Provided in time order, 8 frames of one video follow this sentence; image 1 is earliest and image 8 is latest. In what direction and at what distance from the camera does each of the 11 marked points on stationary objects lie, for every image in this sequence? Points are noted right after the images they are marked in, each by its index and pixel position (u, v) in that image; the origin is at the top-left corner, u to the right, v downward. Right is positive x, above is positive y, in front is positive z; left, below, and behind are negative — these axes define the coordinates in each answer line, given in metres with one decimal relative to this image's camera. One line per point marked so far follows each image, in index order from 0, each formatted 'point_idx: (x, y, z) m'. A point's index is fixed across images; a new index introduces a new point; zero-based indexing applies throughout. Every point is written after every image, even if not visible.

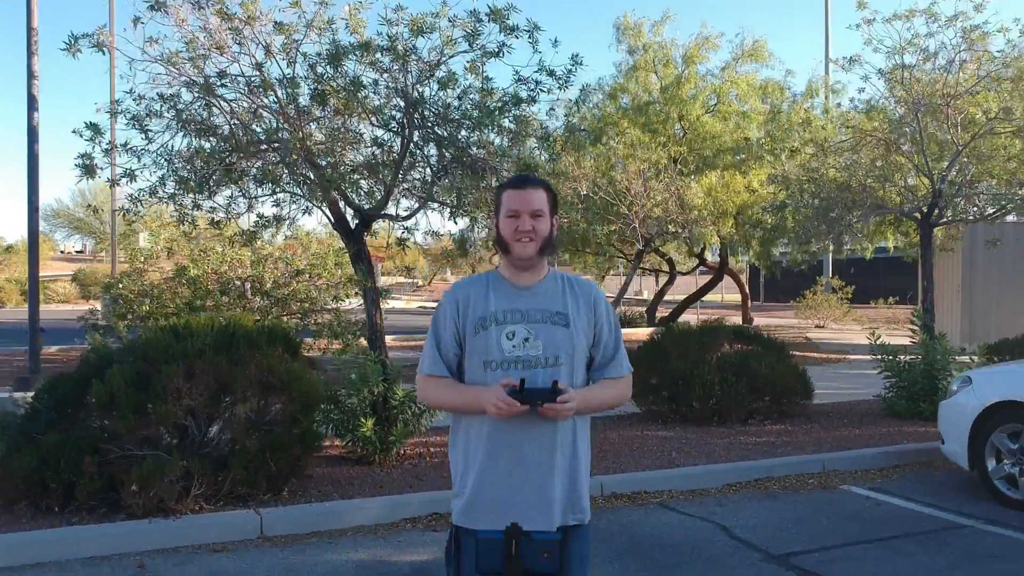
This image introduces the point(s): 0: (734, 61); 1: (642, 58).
0: (+3.3, +3.4, +12.6) m
1: (+2.0, +3.6, +12.8) m
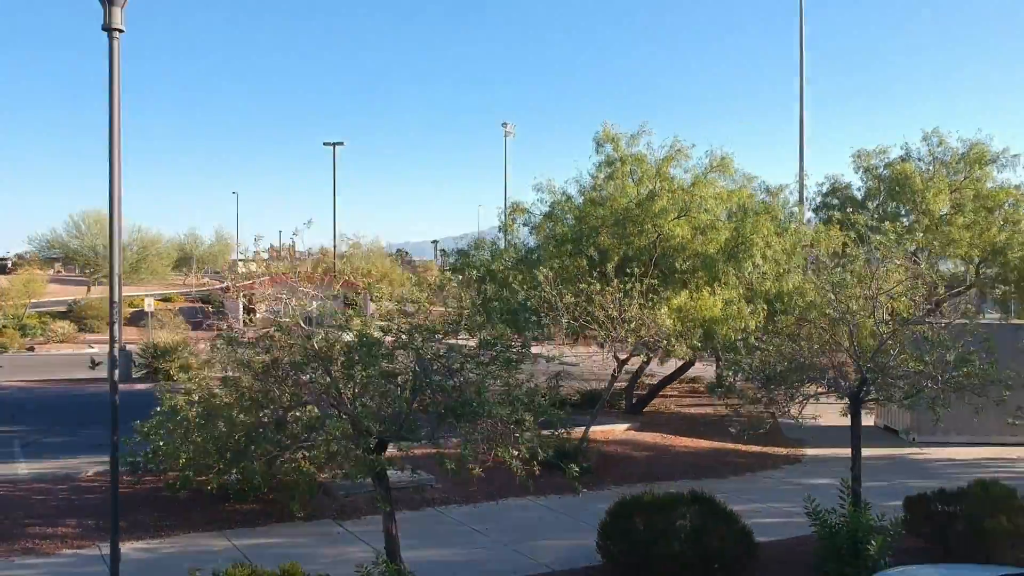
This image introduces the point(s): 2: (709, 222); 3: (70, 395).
0: (+3.2, +1.9, +13.7) m
1: (+1.8, +2.1, +13.9) m
2: (+3.0, +1.1, +12.8) m
3: (-9.1, -2.2, +17.2) m
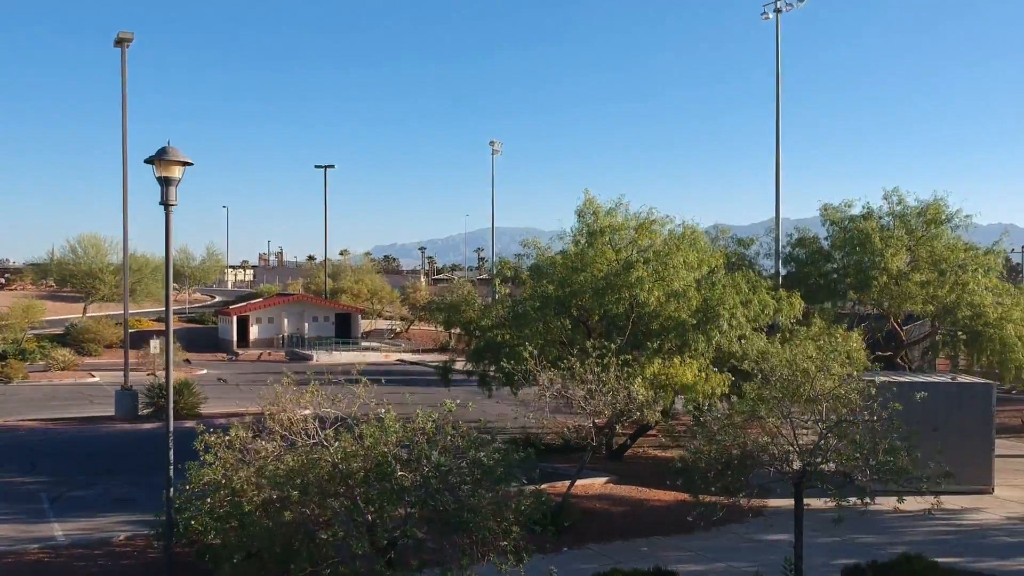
0: (+3.0, +0.9, +14.9) m
1: (+1.6, +1.0, +15.0) m
2: (+2.8, +0.1, +14.0) m
3: (-9.4, -3.3, +18.2) m
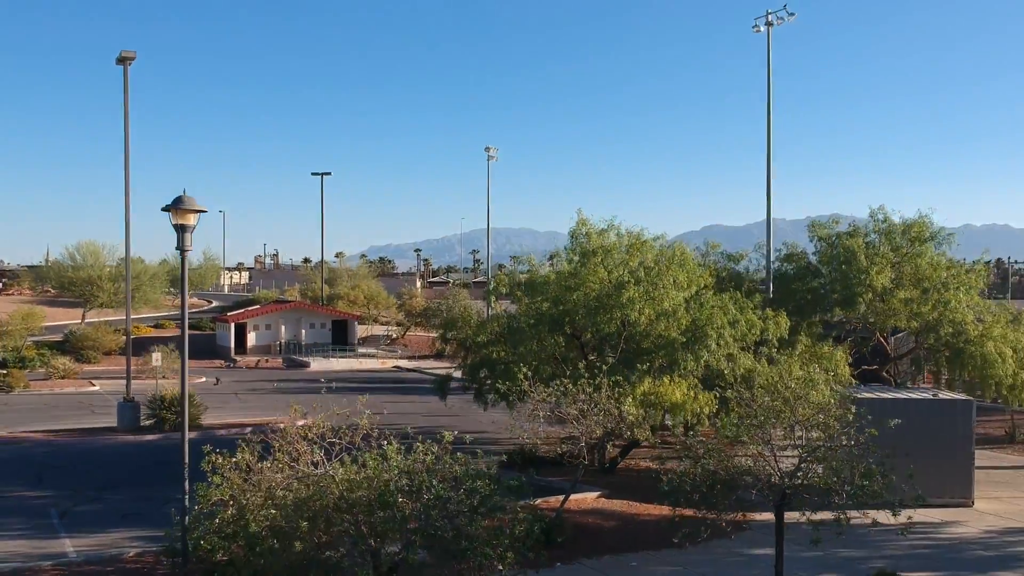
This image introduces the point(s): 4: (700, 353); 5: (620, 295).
0: (+2.9, +0.5, +15.4) m
1: (+1.5, +0.7, +15.5) m
2: (+2.7, -0.3, +14.4) m
3: (-9.5, -3.6, +18.5) m
4: (+3.1, -1.2, +14.2) m
5: (+1.9, -0.1, +14.5) m
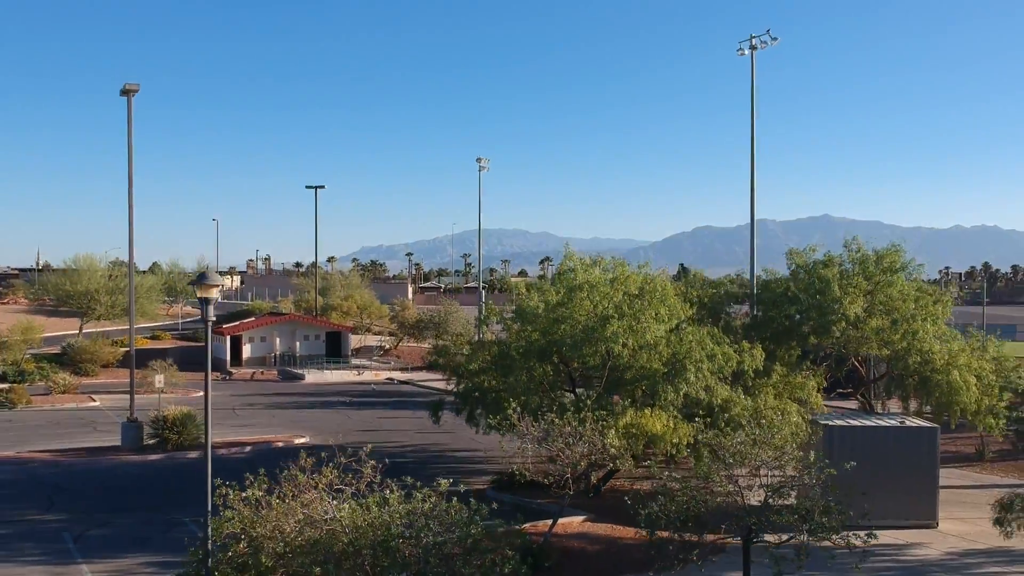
0: (+2.7, -0.1, +16.2) m
1: (+1.4, +0.1, +16.3) m
2: (+2.5, -0.9, +15.3) m
3: (-9.7, -4.2, +19.3) m
4: (+3.0, -1.8, +15.0) m
5: (+1.7, -0.8, +15.3) m
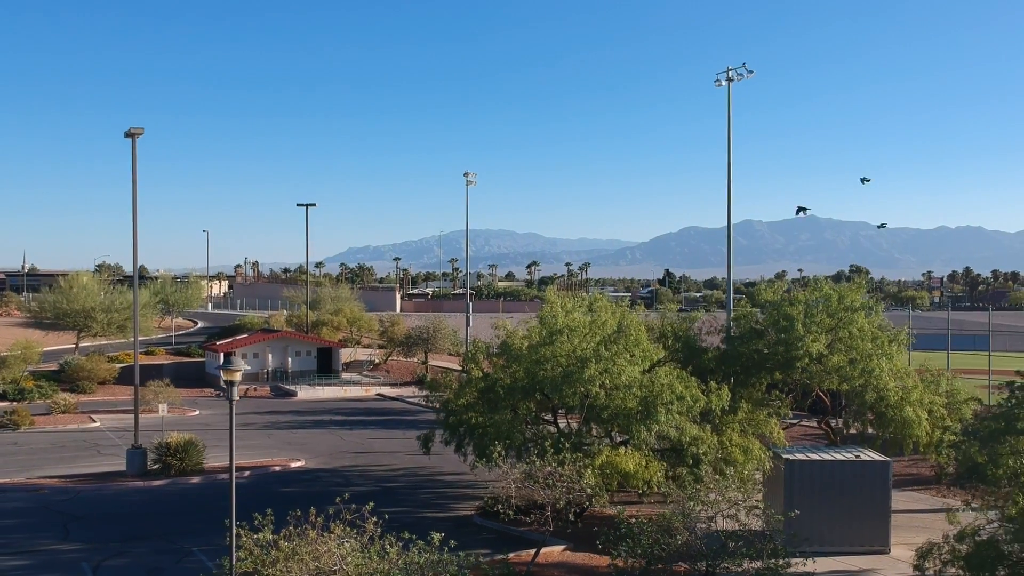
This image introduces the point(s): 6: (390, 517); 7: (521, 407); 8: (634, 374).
0: (+2.4, -1.0, +17.5) m
1: (+1.1, -0.9, +17.6) m
2: (+2.3, -1.8, +16.6) m
3: (-10.0, -5.1, +20.4) m
4: (+2.7, -2.7, +16.4) m
5: (+1.4, -1.7, +16.6) m
6: (-2.8, -5.2, +19.1) m
7: (+0.2, -2.5, +17.4) m
8: (+2.4, -1.7, +16.6) m
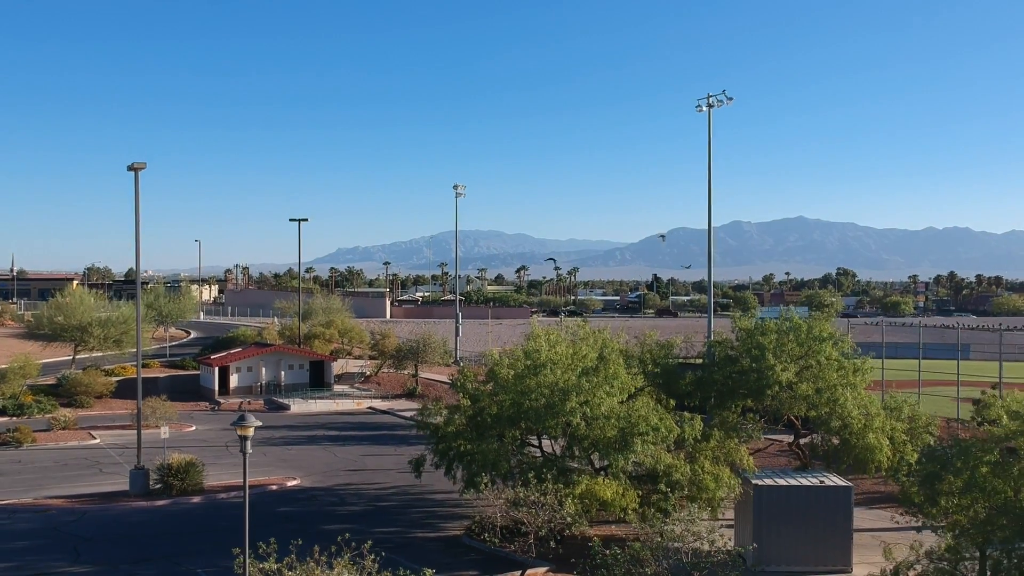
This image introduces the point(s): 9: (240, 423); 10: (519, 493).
0: (+2.1, -1.8, +18.7) m
1: (+0.8, -1.7, +18.8) m
2: (+2.0, -2.6, +17.7) m
3: (-10.4, -5.9, +21.4) m
4: (+2.4, -3.5, +17.5) m
5: (+1.1, -2.5, +17.7) m
6: (-3.1, -6.0, +20.2) m
7: (-0.1, -3.3, +18.6) m
8: (+2.1, -2.5, +17.8) m
9: (-3.5, -1.8, +10.7) m
10: (+0.2, -4.0, +16.6) m
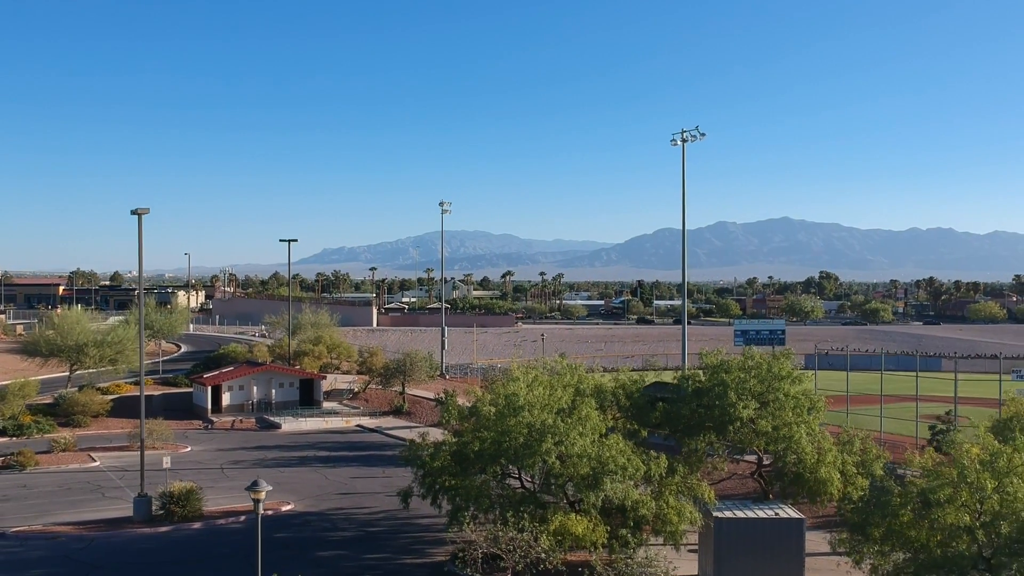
0: (+1.6, -3.0, +20.3) m
1: (+0.3, -2.8, +20.4) m
2: (+1.5, -3.8, +19.4) m
3: (-10.9, -7.0, +22.8) m
4: (+2.0, -4.7, +19.2) m
5: (+0.7, -3.6, +19.4) m
6: (-3.6, -7.2, +21.7) m
7: (-0.6, -4.5, +20.2) m
8: (+1.7, -3.7, +19.5) m
9: (-3.8, -2.9, +12.3) m
10: (-0.3, -5.2, +18.3) m
